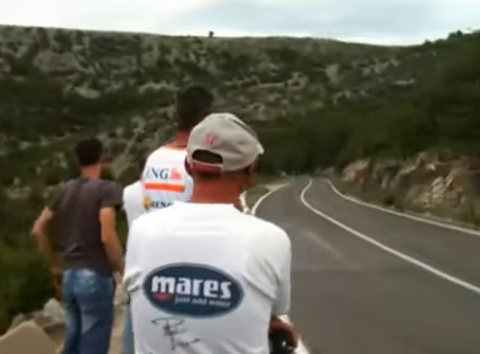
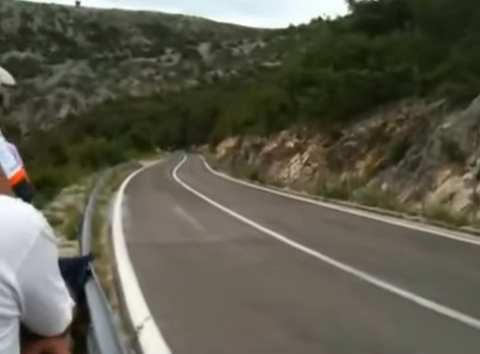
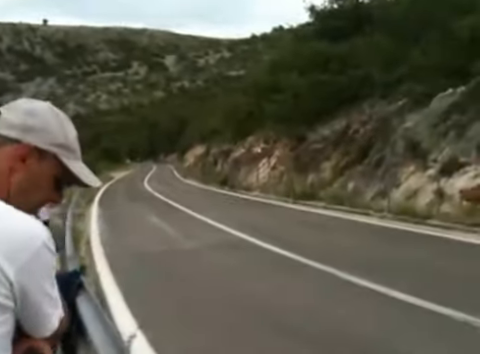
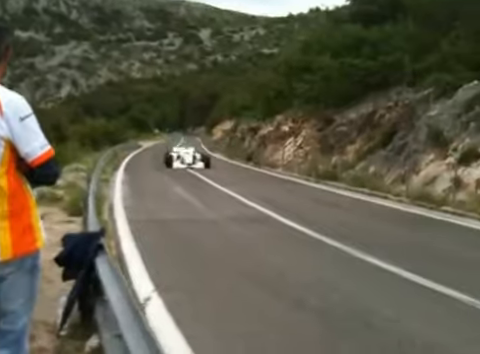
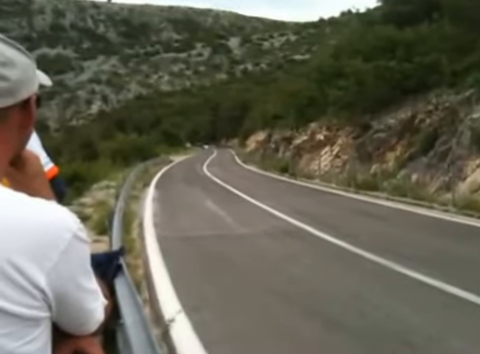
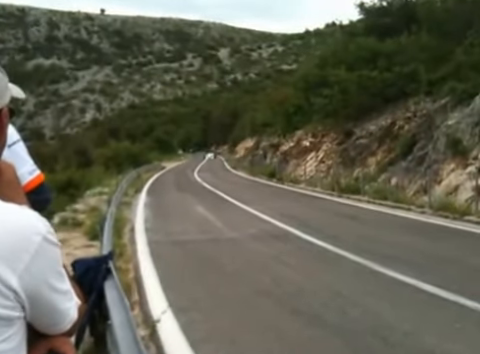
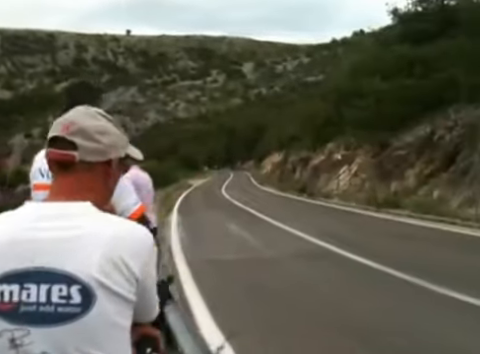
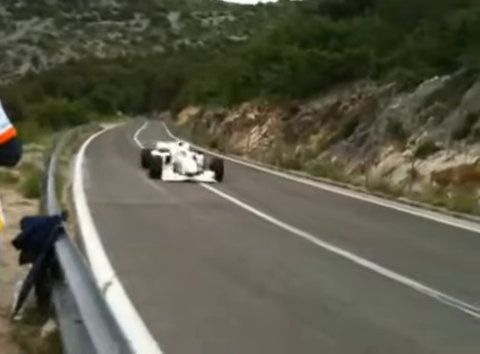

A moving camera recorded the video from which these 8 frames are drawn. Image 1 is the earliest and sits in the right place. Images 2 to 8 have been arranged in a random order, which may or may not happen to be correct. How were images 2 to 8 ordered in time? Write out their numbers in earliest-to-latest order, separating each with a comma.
7, 3, 2, 5, 6, 4, 8
